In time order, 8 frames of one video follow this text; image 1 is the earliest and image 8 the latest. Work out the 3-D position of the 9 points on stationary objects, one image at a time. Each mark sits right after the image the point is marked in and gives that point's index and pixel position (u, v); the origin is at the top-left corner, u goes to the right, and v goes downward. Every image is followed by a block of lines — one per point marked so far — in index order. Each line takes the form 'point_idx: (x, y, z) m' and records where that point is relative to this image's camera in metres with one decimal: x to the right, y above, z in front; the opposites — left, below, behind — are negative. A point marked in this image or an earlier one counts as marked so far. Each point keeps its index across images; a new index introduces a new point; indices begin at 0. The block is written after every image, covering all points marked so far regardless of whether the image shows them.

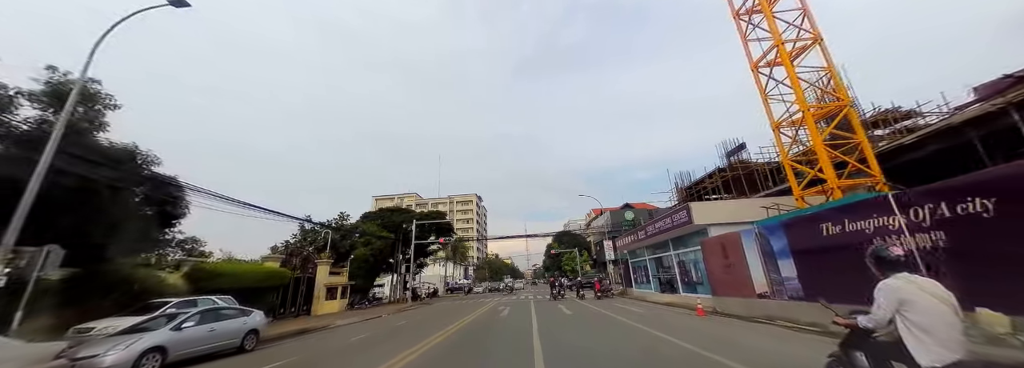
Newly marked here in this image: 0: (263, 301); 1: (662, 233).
0: (-14.0, -6.5, +17.7) m
1: (+8.7, -3.0, +18.7) m
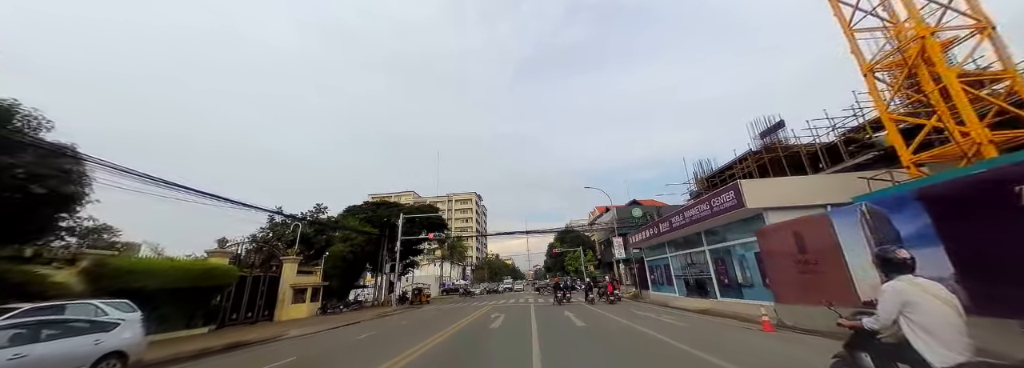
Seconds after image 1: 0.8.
0: (-14.2, -5.5, +14.4) m
1: (+8.6, -2.0, +15.3) m
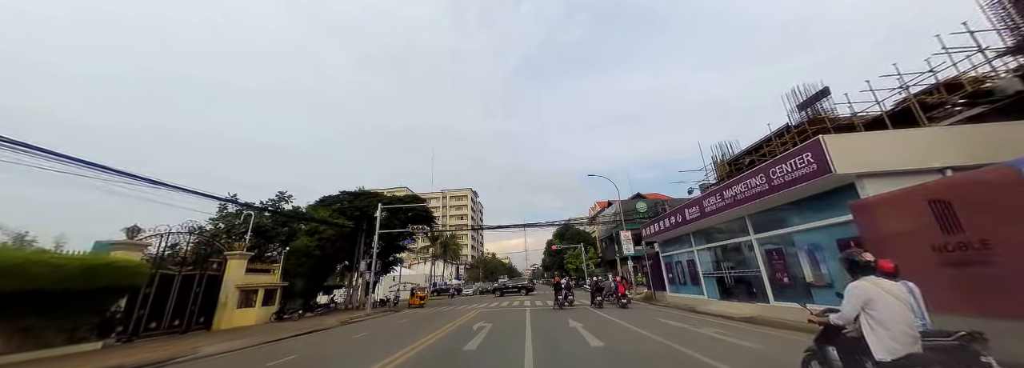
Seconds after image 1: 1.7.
0: (-14.6, -4.4, +10.9) m
1: (+8.2, -1.0, +12.1) m
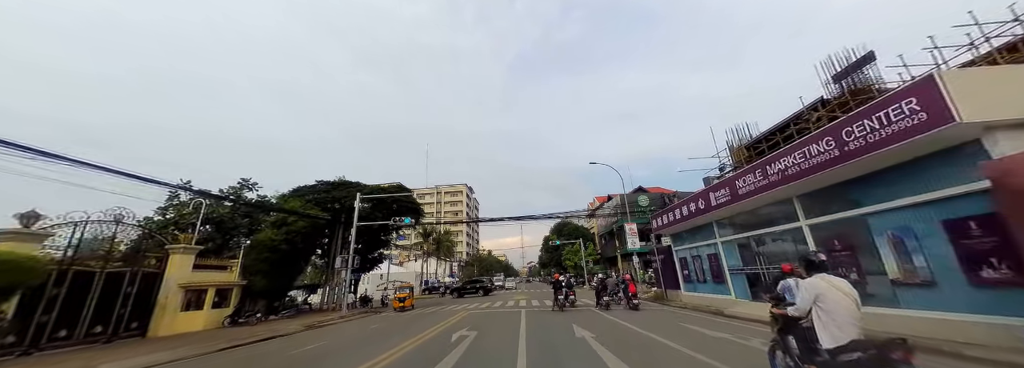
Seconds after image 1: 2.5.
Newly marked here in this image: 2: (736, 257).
0: (-14.9, -3.6, +8.5) m
1: (+7.9, -0.2, +9.8) m
2: (+8.8, -2.9, +12.5) m
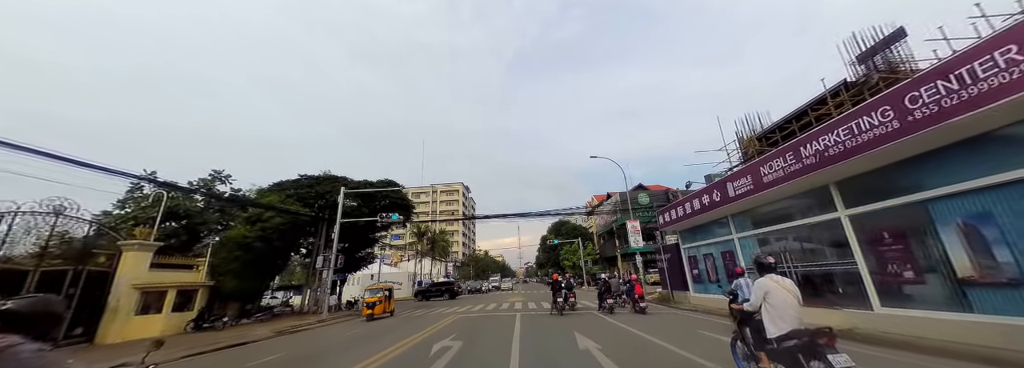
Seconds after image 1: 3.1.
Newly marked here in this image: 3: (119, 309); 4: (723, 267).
0: (-15.1, -3.2, +7.0) m
1: (+7.7, +0.2, +8.5) m
2: (+8.6, -2.5, +11.2) m
3: (-15.1, -4.8, +12.1) m
4: (+8.6, -3.4, +13.0) m
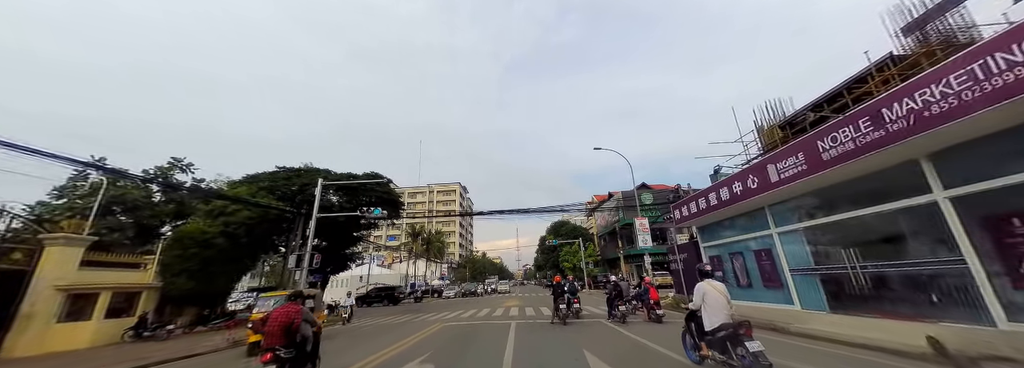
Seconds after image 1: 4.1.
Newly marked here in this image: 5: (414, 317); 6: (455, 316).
0: (-15.3, -2.6, +5.0) m
1: (+7.5, +0.7, +6.6) m
2: (+8.4, -2.0, +9.3) m
3: (-15.3, -4.2, +10.1) m
4: (+8.4, -2.9, +11.1) m
5: (-5.6, -7.5, +18.0) m
6: (-3.0, -7.0, +16.7) m
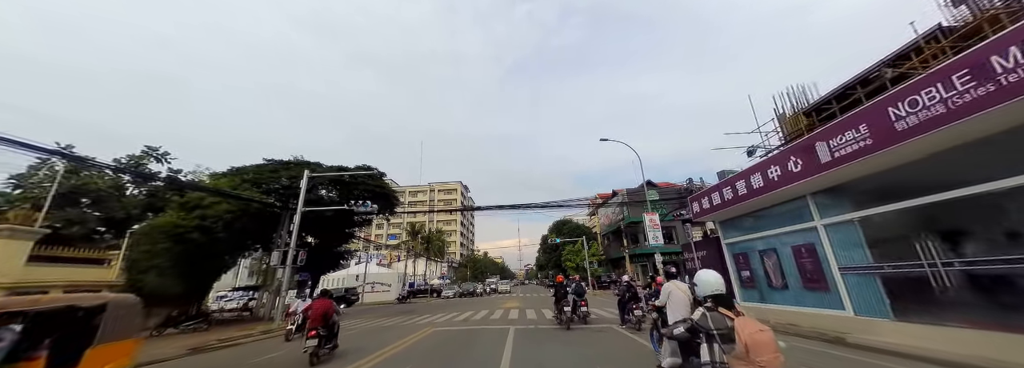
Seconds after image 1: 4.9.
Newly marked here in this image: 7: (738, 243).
0: (-15.3, -2.1, +3.8) m
1: (+7.4, +1.1, +5.3) m
2: (+8.4, -1.6, +7.9) m
3: (-15.3, -3.7, +9.0) m
4: (+8.4, -2.5, +9.8) m
5: (-5.6, -7.1, +16.7) m
6: (-3.0, -6.5, +15.5) m
7: (+8.4, -2.2, +12.0) m
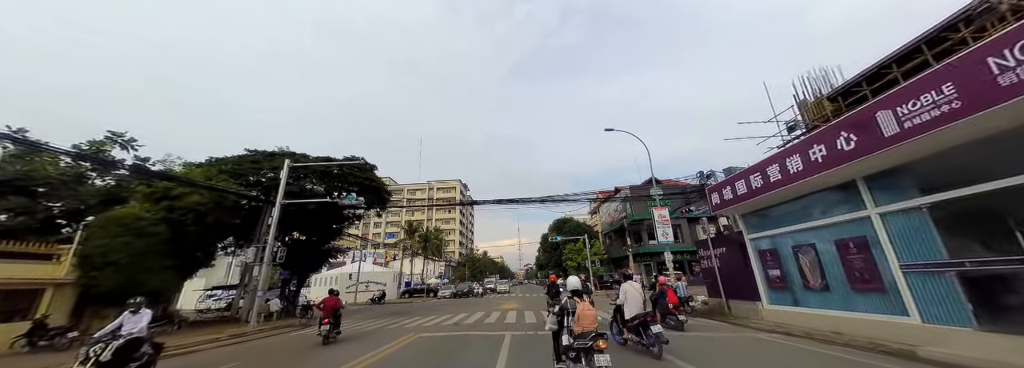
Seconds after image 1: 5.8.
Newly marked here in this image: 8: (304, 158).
0: (-15.5, -1.7, +2.5) m
1: (+7.3, +1.5, +4.0) m
2: (+8.2, -1.2, +6.7) m
3: (-15.5, -3.3, +7.7) m
4: (+8.2, -2.1, +8.5) m
5: (-5.7, -6.7, +15.4) m
6: (-3.1, -6.1, +14.2) m
7: (+8.2, -1.8, +10.7) m
8: (-12.2, +1.5, +18.8) m
